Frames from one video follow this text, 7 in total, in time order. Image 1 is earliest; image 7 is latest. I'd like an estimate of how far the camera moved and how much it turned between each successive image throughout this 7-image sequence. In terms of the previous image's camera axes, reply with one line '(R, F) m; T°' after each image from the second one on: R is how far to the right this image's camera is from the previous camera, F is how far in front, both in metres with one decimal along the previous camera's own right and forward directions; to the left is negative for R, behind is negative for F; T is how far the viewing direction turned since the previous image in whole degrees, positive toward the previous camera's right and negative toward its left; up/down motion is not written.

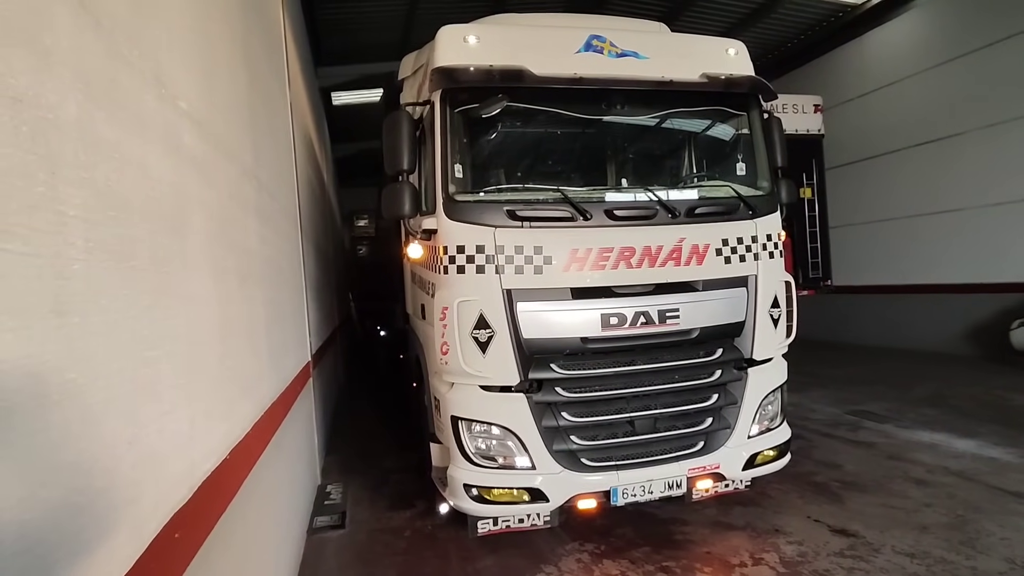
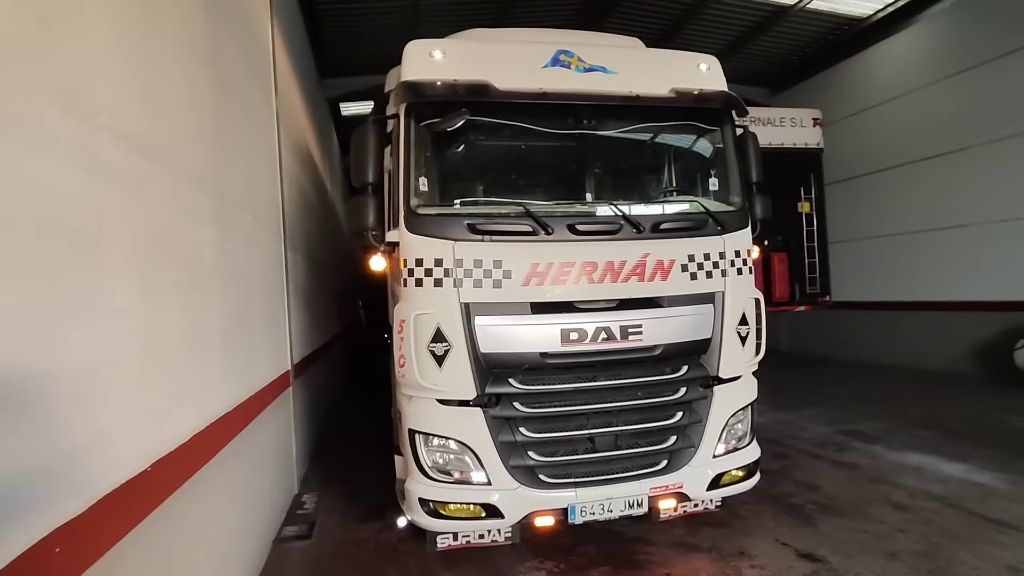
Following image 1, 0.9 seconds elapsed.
(+0.3, 0.0) m; -2°
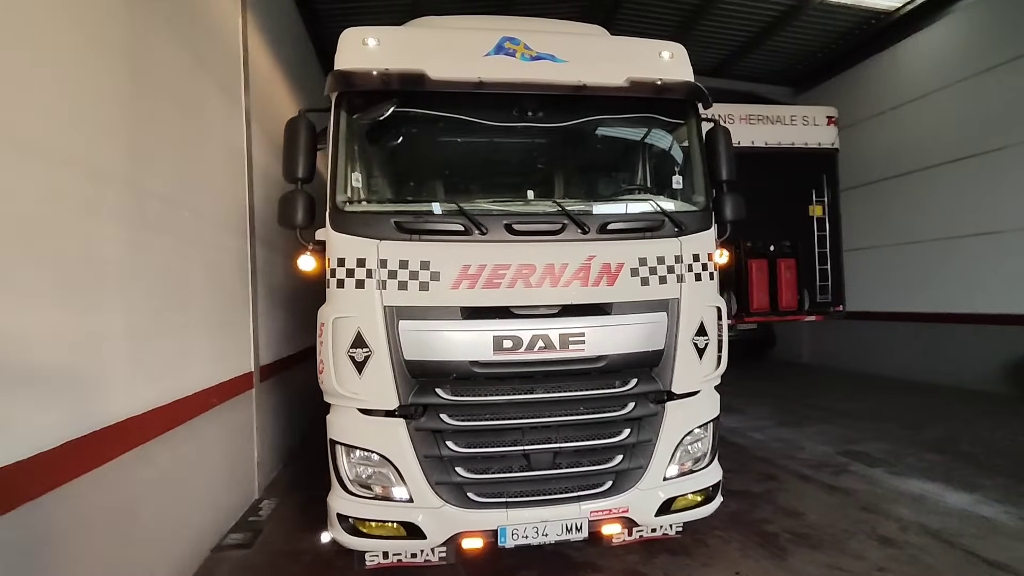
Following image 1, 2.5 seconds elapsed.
(+0.5, +0.3) m; -4°
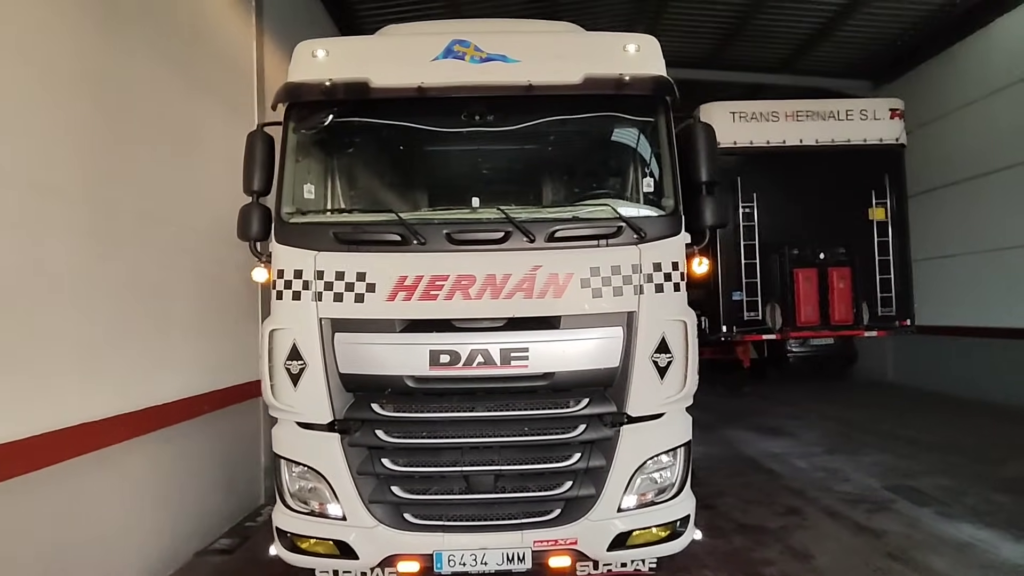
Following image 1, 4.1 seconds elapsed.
(+0.8, +0.2) m; -9°
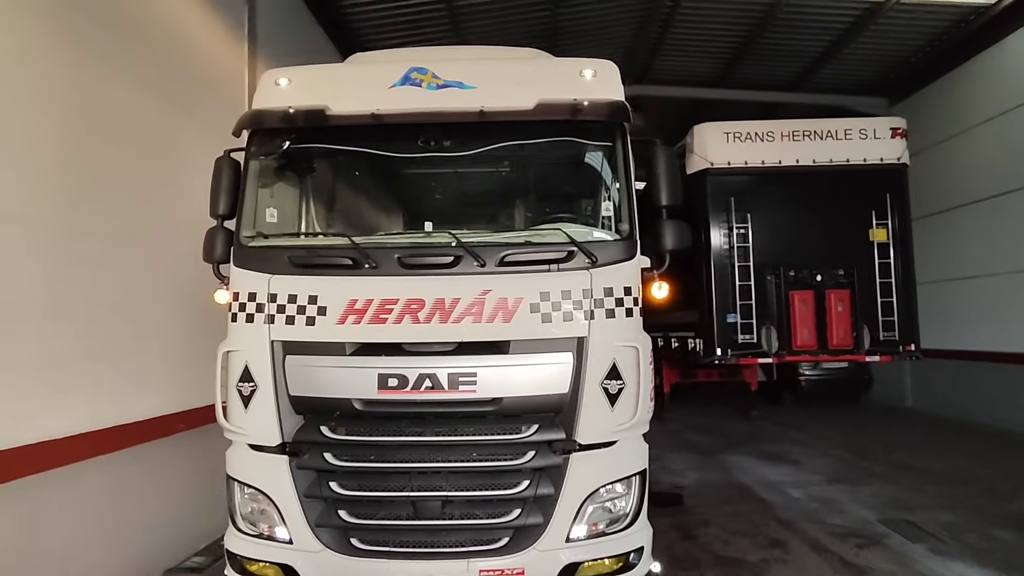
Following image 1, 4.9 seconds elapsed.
(+0.4, 0.0) m; -3°
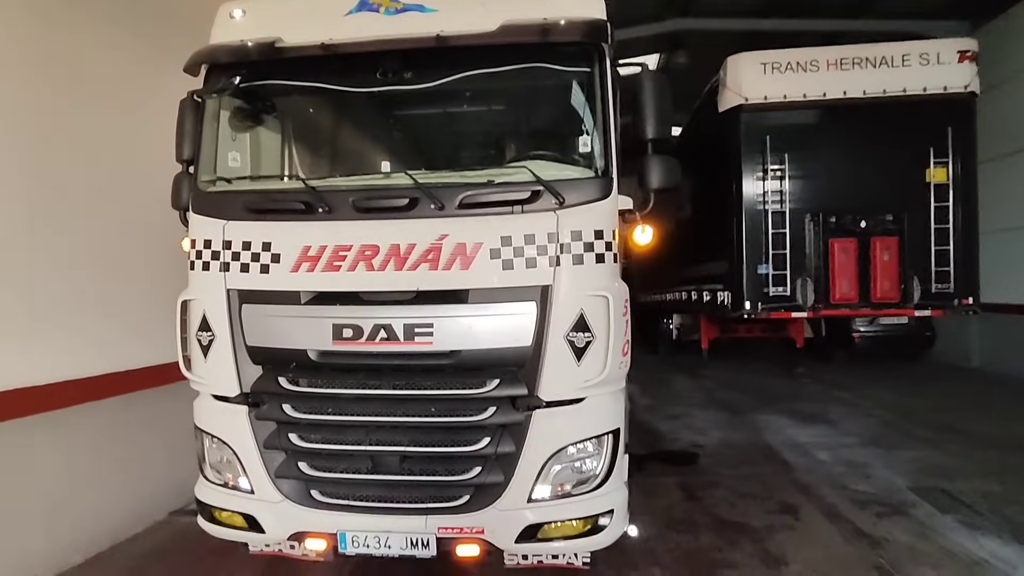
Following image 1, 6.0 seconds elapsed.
(+0.5, +0.2) m; -6°
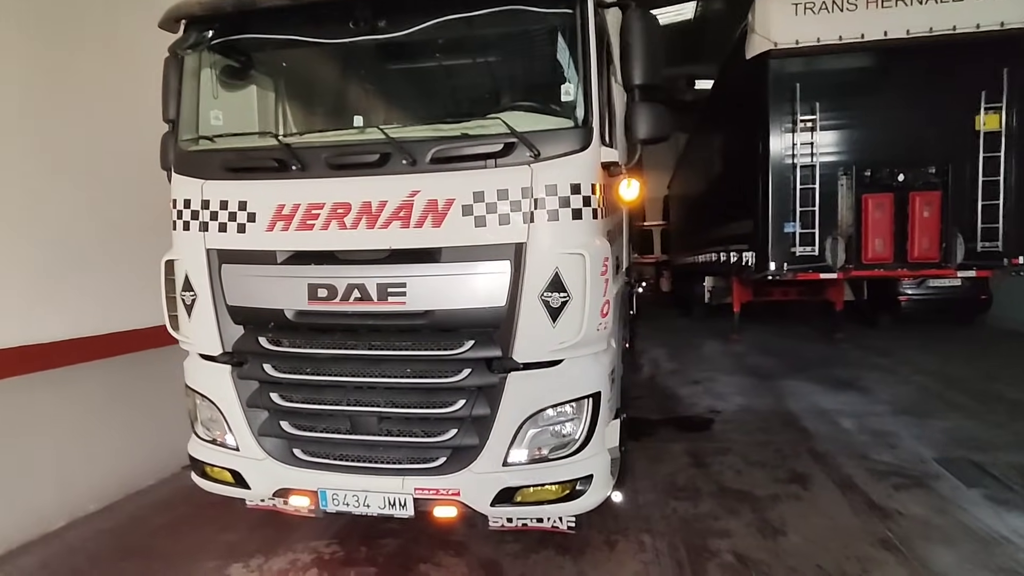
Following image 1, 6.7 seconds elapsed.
(+0.3, +0.1) m; -5°
